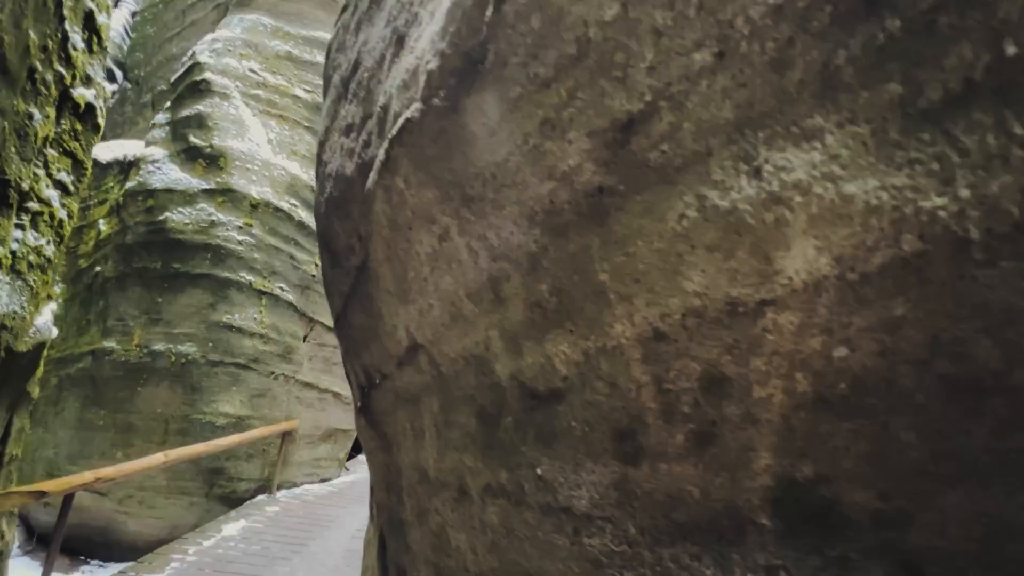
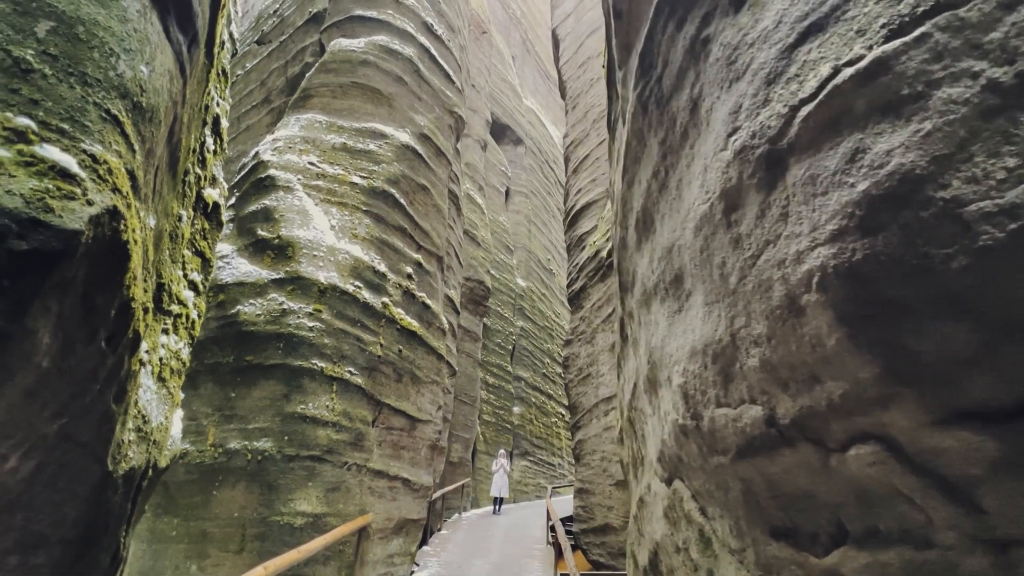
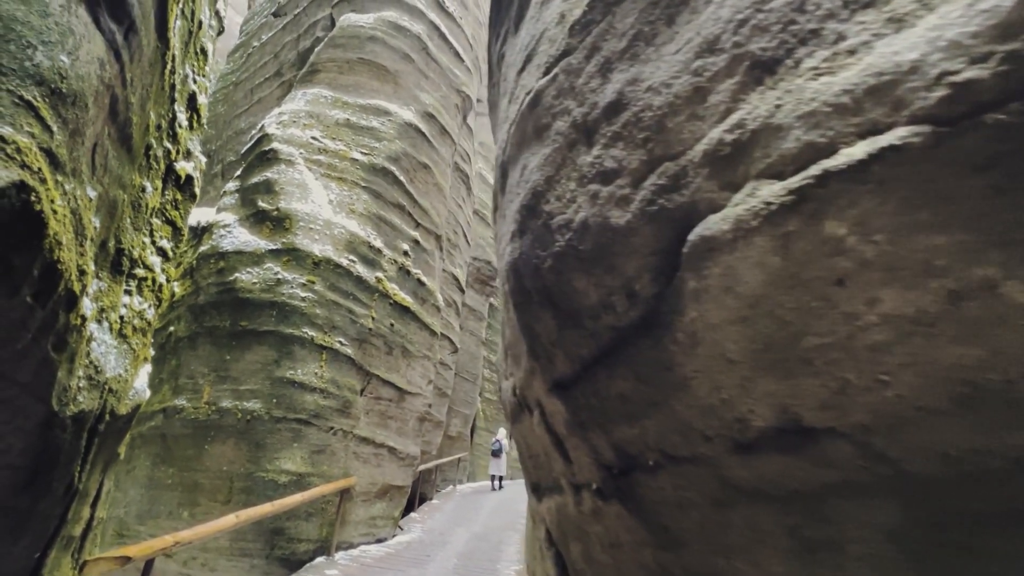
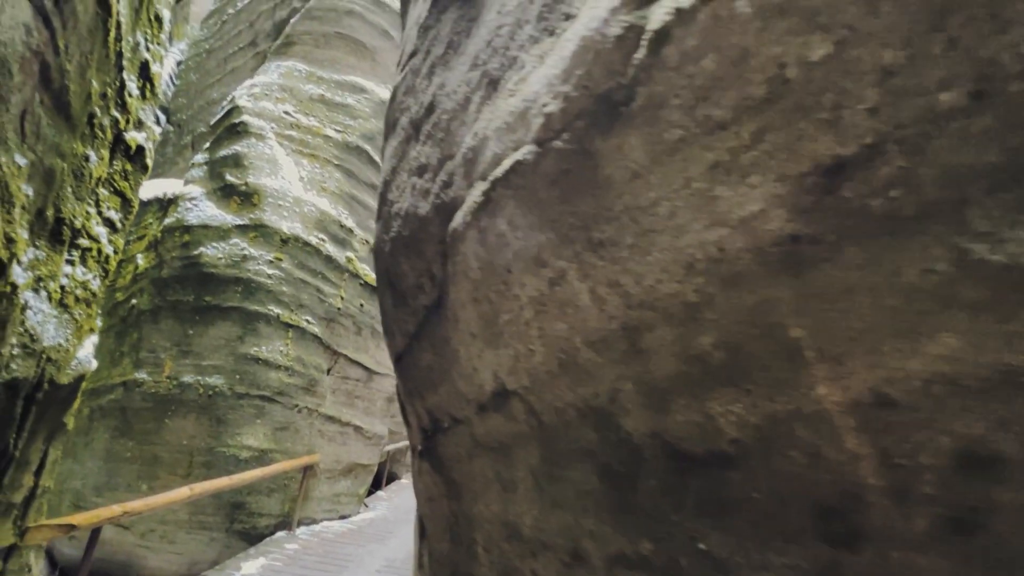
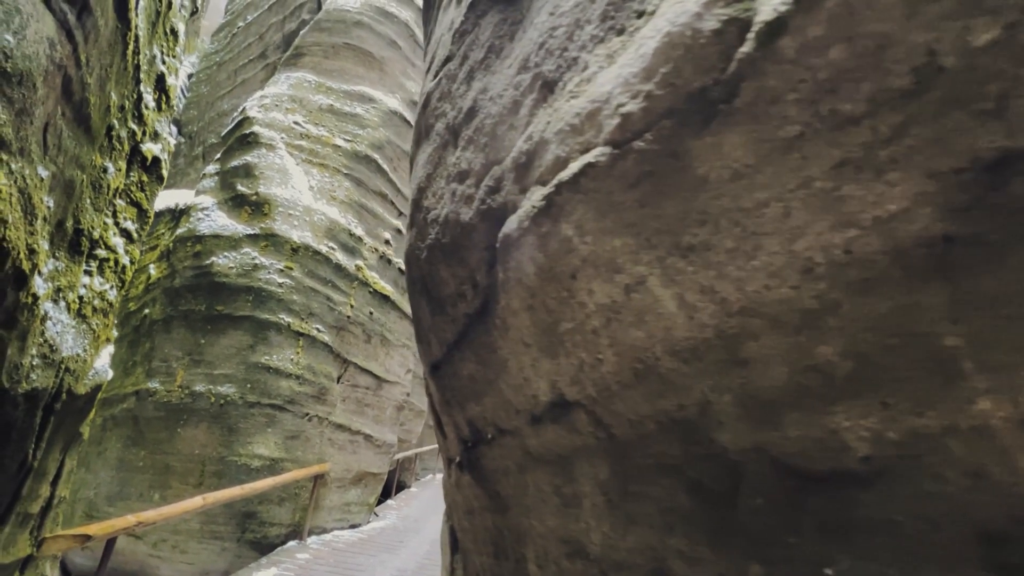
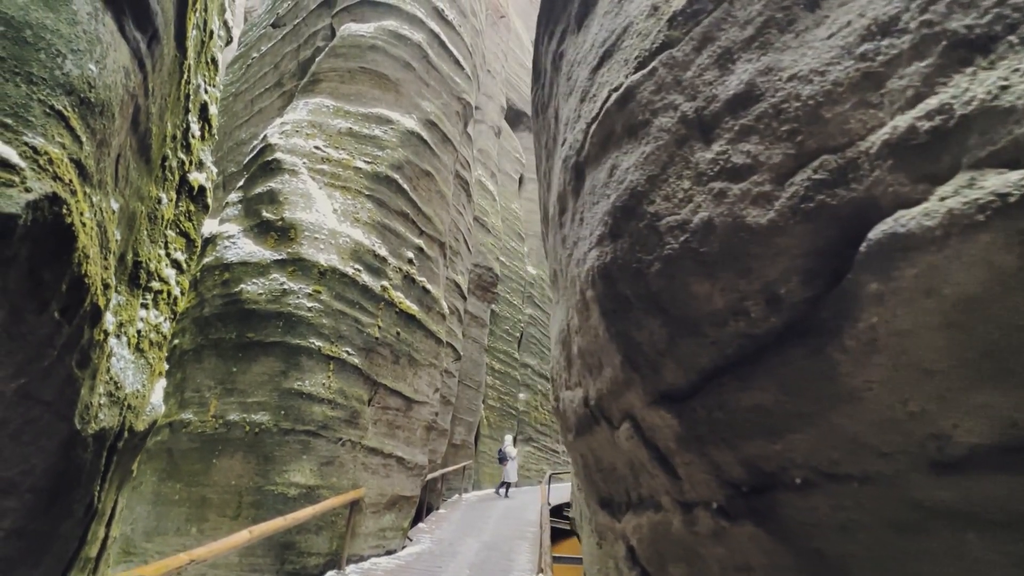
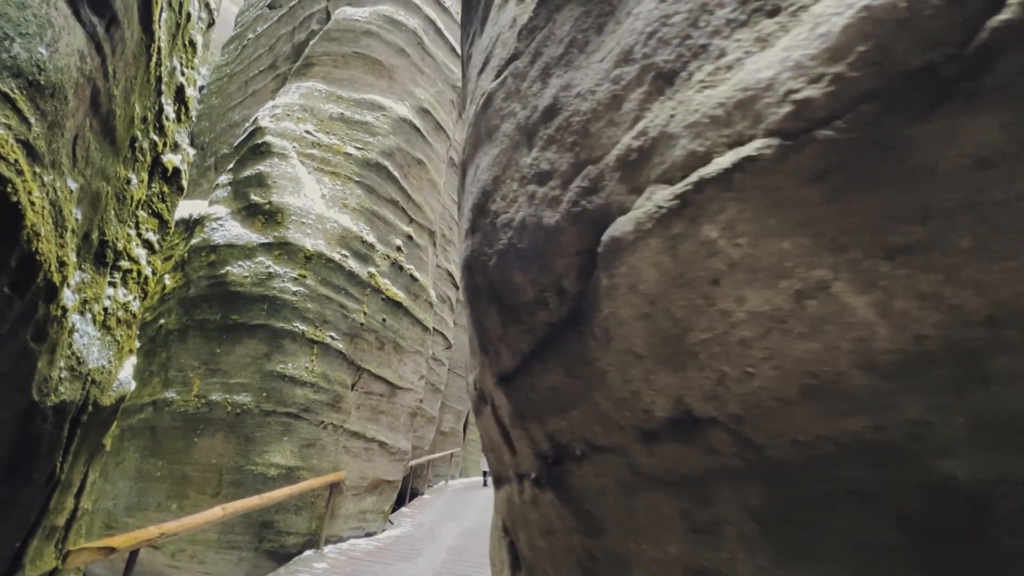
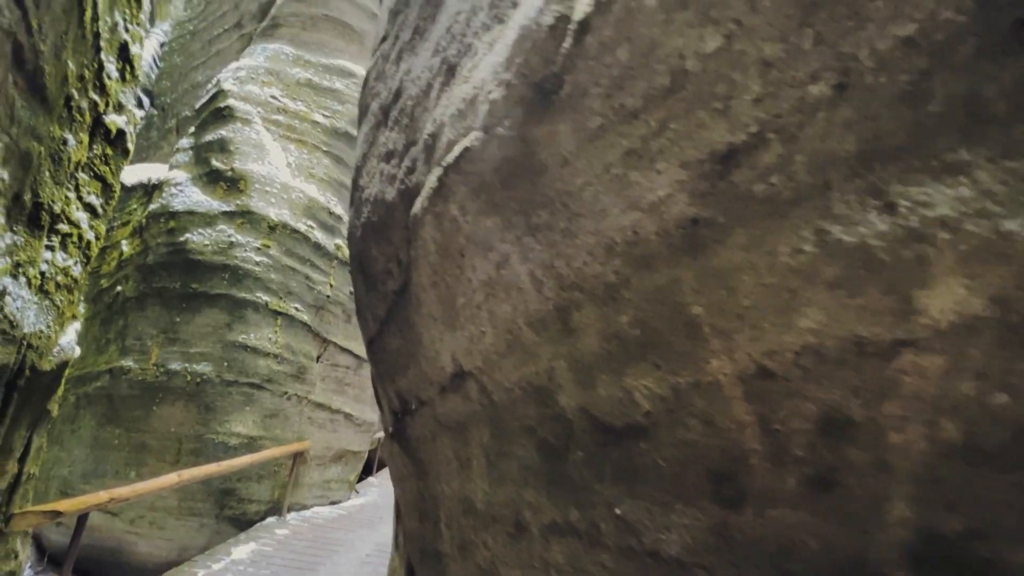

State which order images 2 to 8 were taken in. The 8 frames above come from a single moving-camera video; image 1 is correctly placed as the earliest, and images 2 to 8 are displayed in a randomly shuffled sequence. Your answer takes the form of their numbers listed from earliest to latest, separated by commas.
8, 4, 5, 7, 3, 6, 2
